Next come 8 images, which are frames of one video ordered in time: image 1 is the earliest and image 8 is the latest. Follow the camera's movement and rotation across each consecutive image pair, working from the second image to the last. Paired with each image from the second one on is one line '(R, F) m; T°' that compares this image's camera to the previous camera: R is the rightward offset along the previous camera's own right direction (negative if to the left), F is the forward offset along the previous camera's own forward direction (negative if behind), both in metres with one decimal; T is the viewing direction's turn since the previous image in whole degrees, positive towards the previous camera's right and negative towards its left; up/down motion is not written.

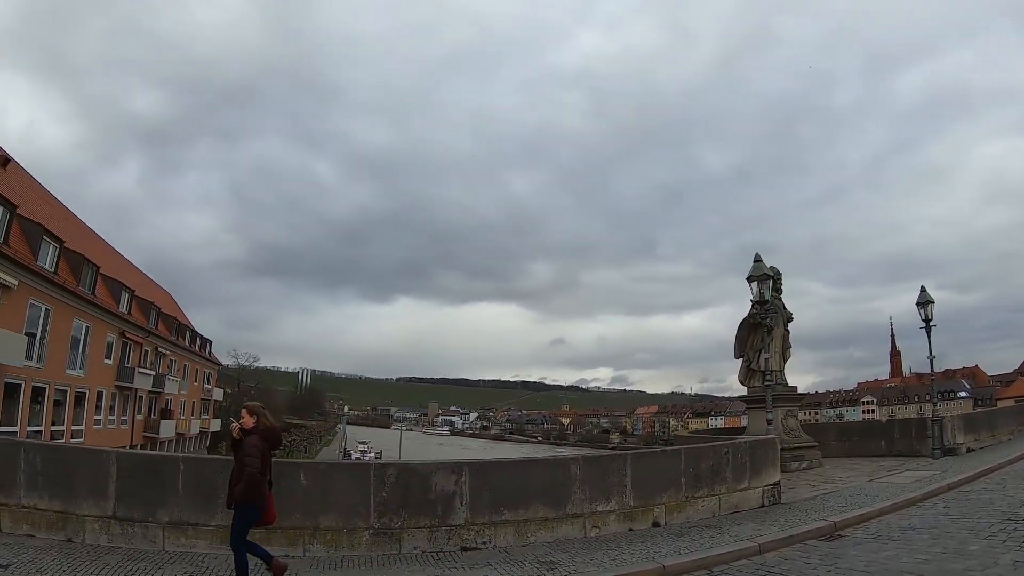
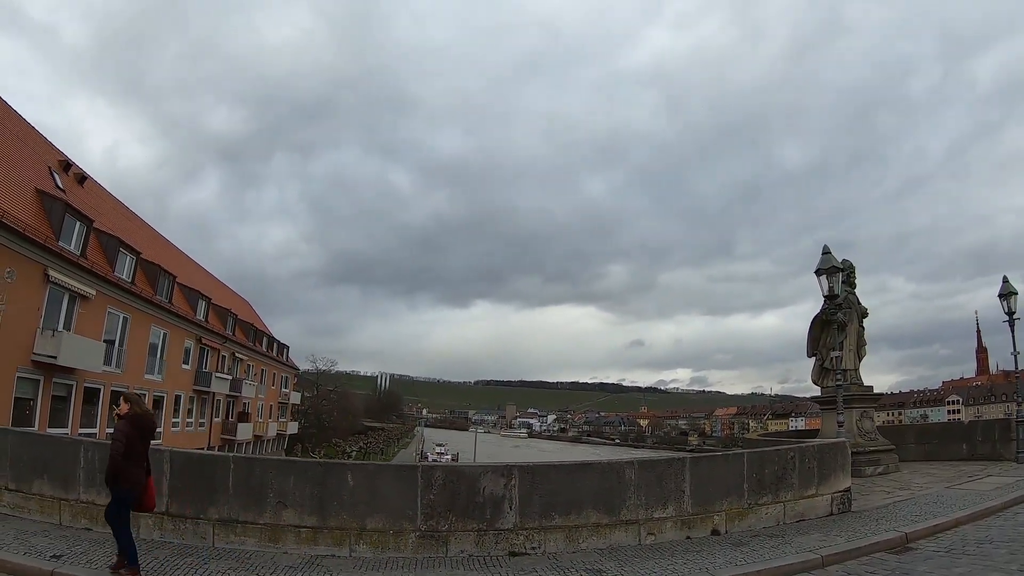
(+0.3, +0.2) m; -6°
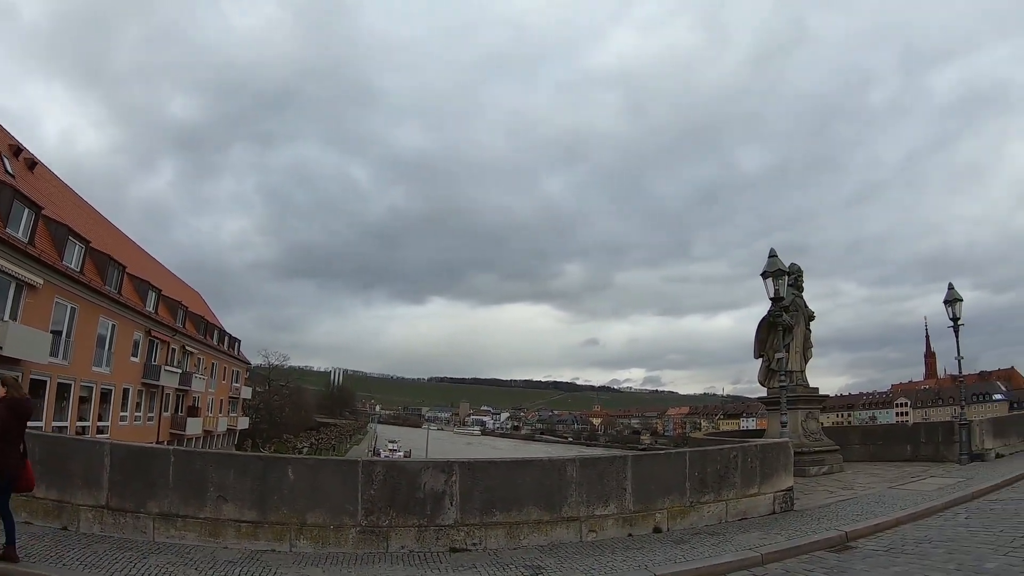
(+0.2, +0.2) m; +4°
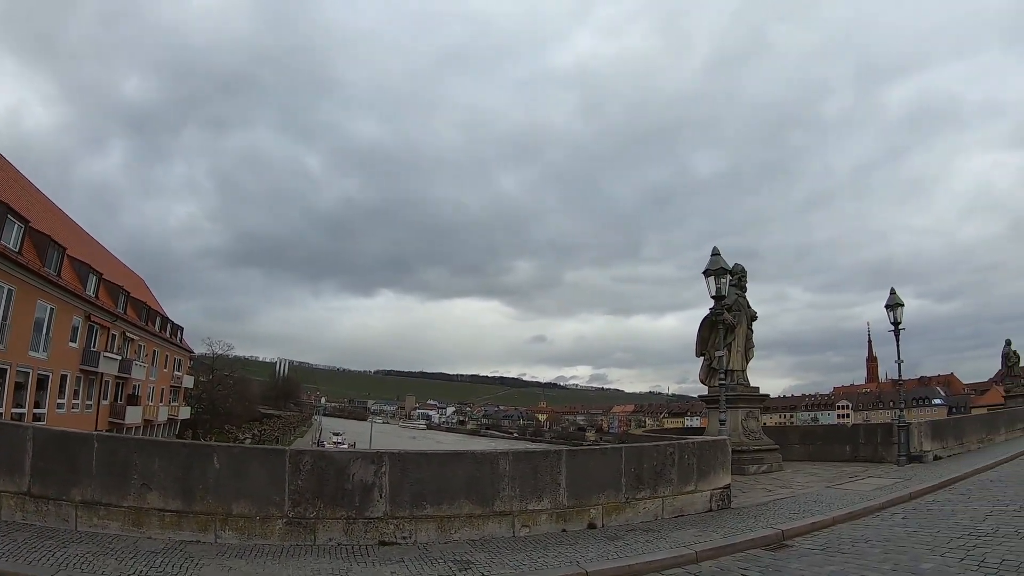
(+0.2, +0.5) m; +4°
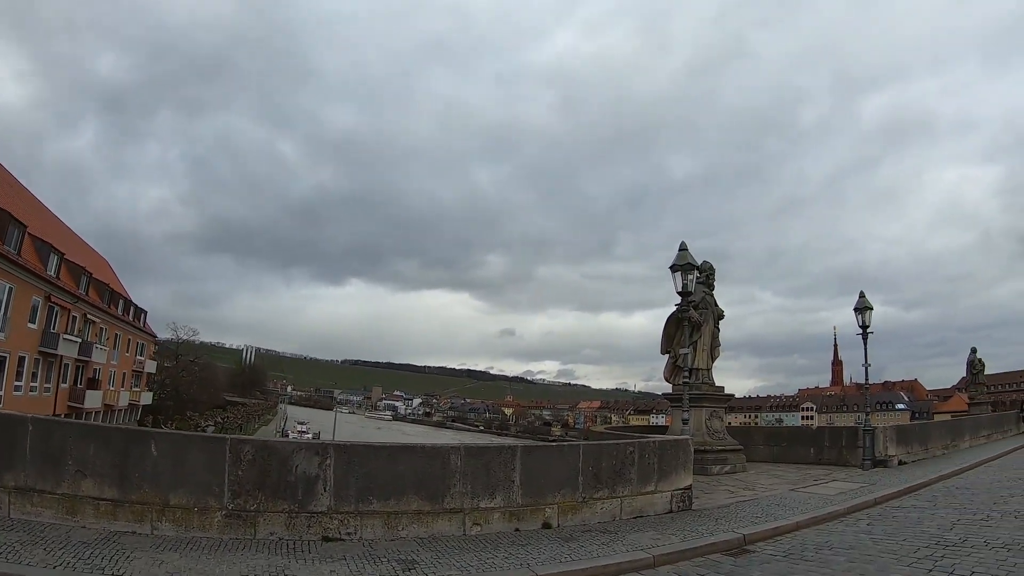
(+0.2, +0.4) m; +2°
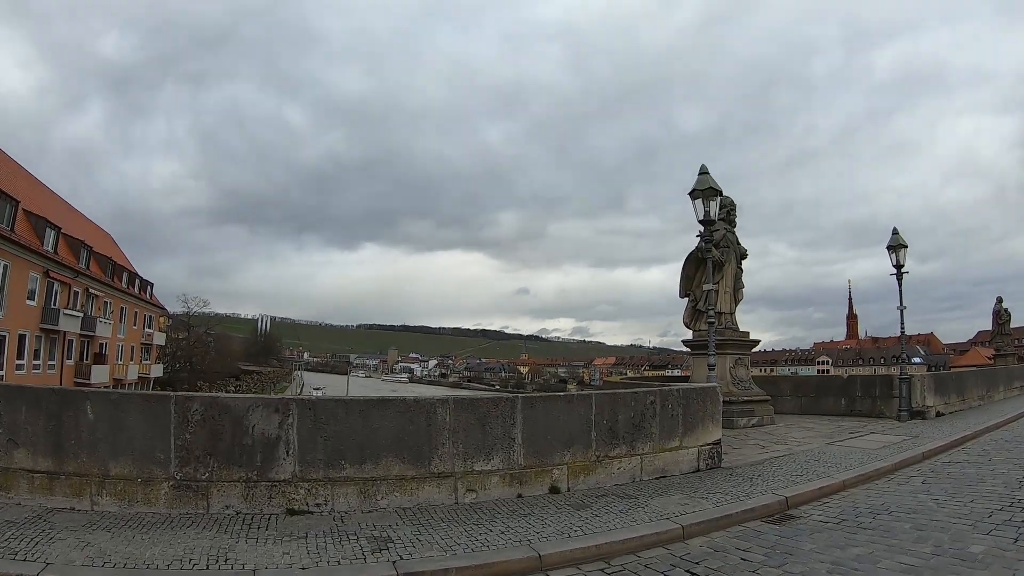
(+0.1, +1.0) m; -1°
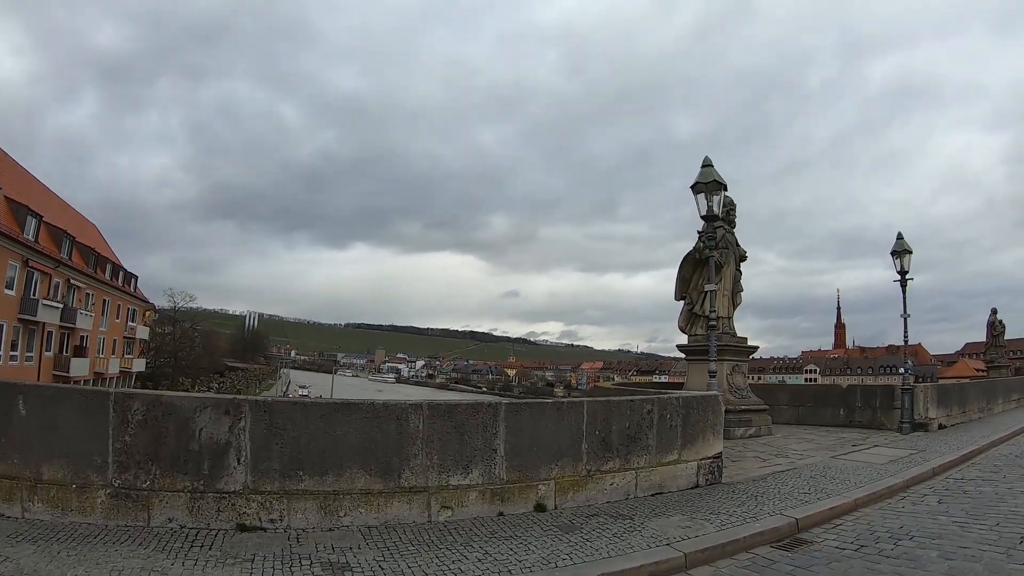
(0.0, +0.5) m; +1°
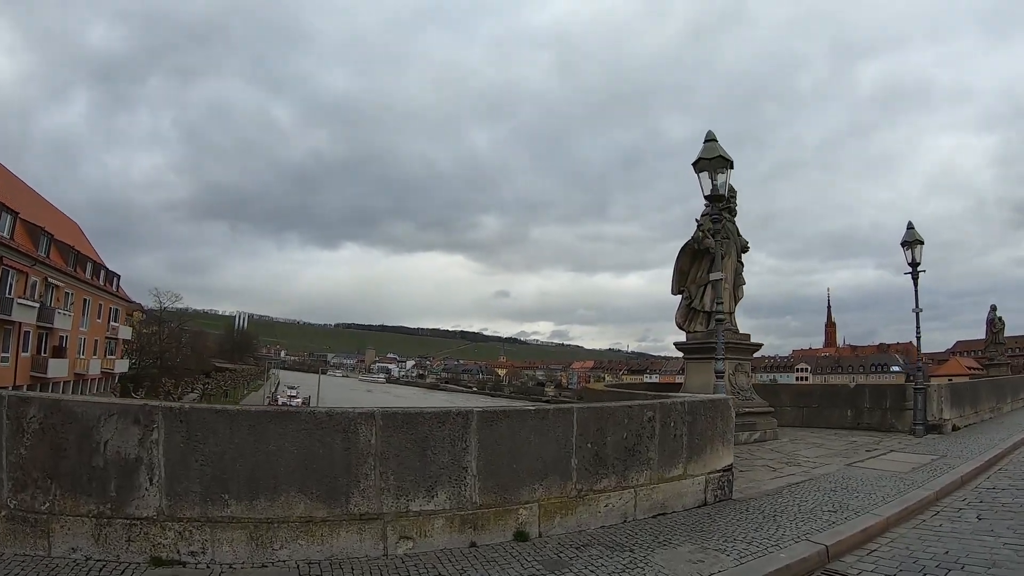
(+0.1, +0.8) m; +1°
